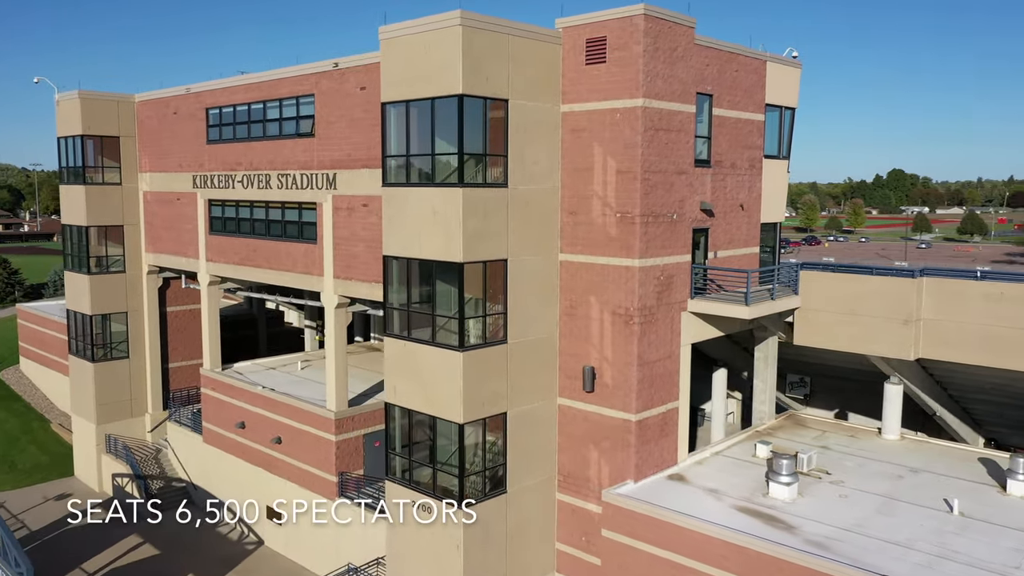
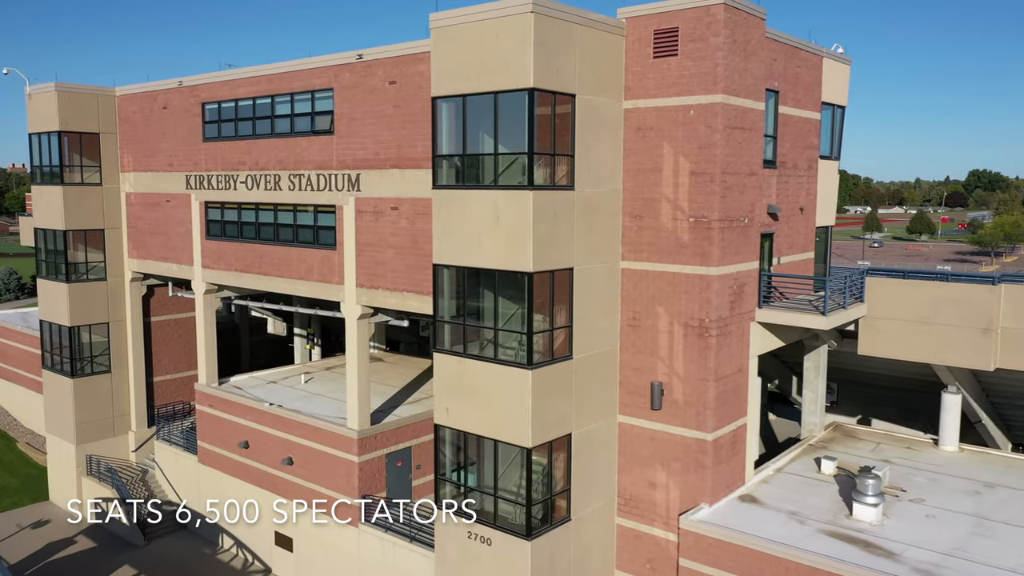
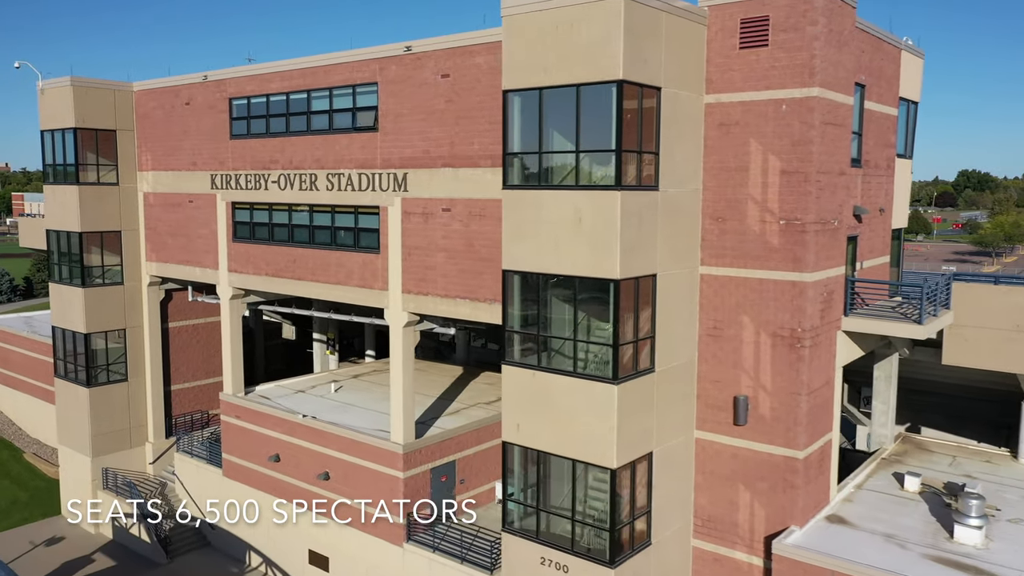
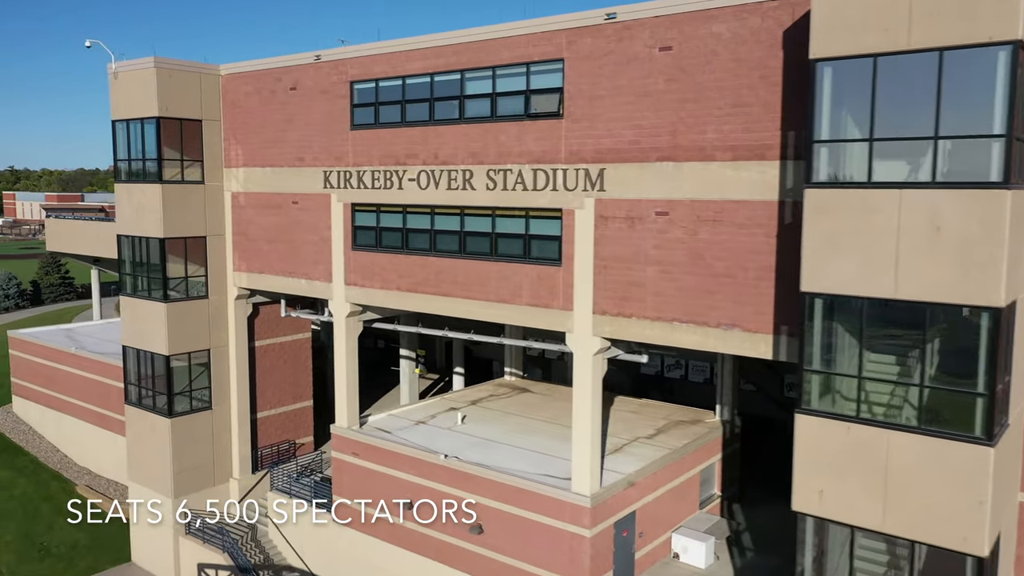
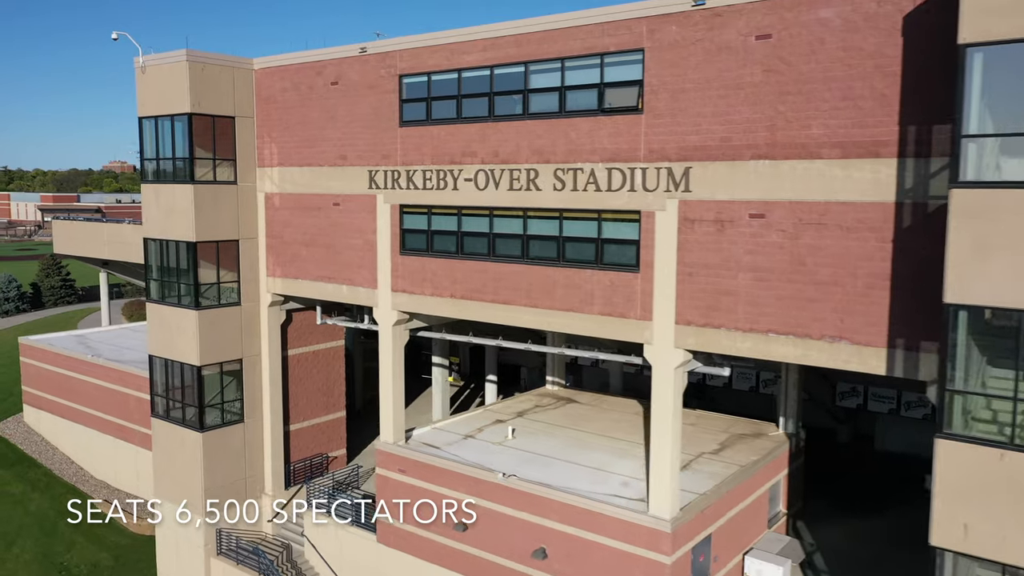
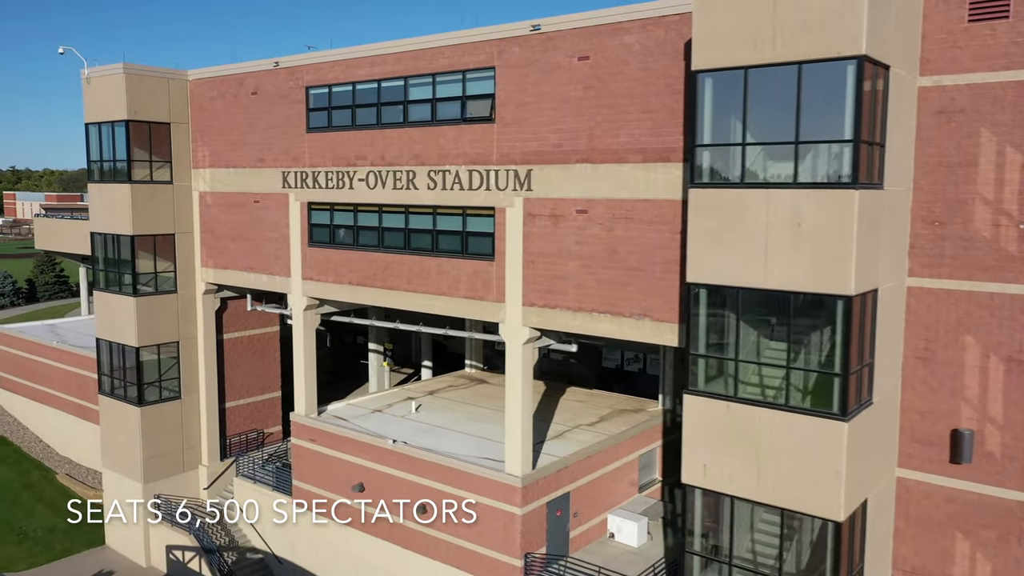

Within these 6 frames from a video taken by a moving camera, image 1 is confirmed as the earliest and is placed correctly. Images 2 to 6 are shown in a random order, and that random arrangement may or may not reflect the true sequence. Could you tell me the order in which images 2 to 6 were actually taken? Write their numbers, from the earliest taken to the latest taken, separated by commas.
2, 3, 6, 4, 5
